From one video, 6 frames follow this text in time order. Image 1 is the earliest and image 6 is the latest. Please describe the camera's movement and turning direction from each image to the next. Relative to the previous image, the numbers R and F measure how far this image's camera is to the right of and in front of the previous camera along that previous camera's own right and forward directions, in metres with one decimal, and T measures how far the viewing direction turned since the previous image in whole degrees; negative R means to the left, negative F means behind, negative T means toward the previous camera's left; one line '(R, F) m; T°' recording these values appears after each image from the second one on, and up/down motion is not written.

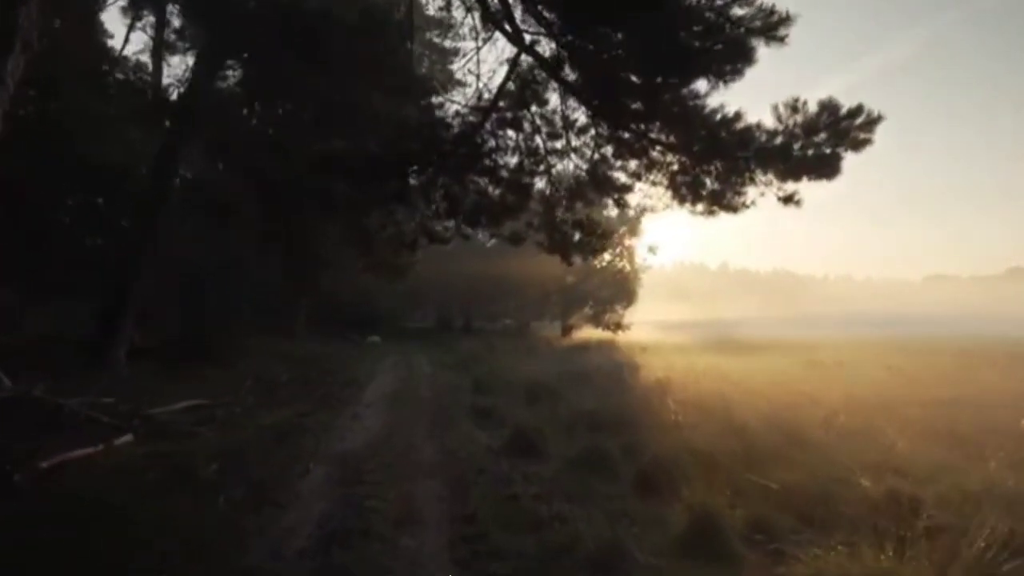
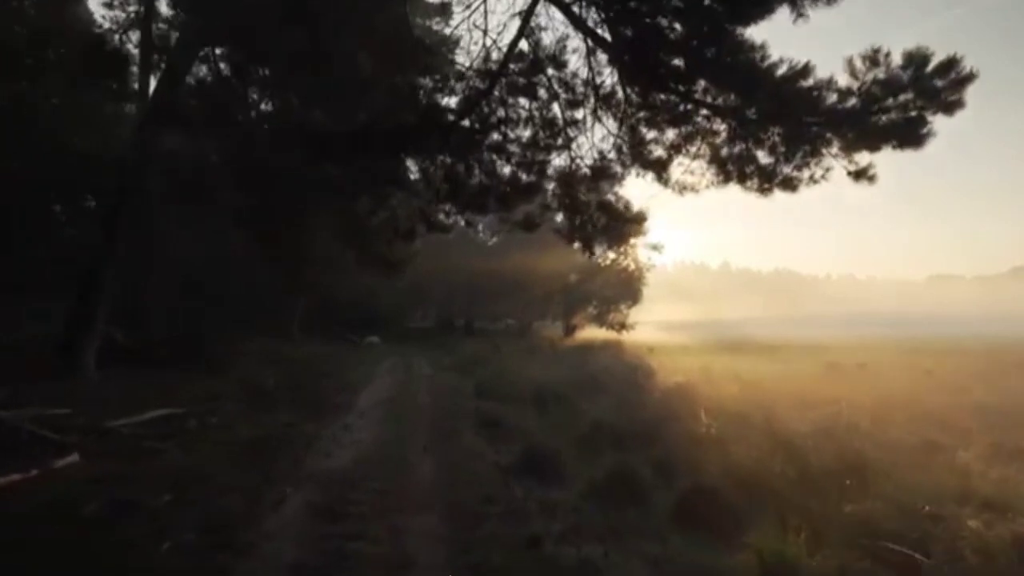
(-0.2, +2.3) m; 0°
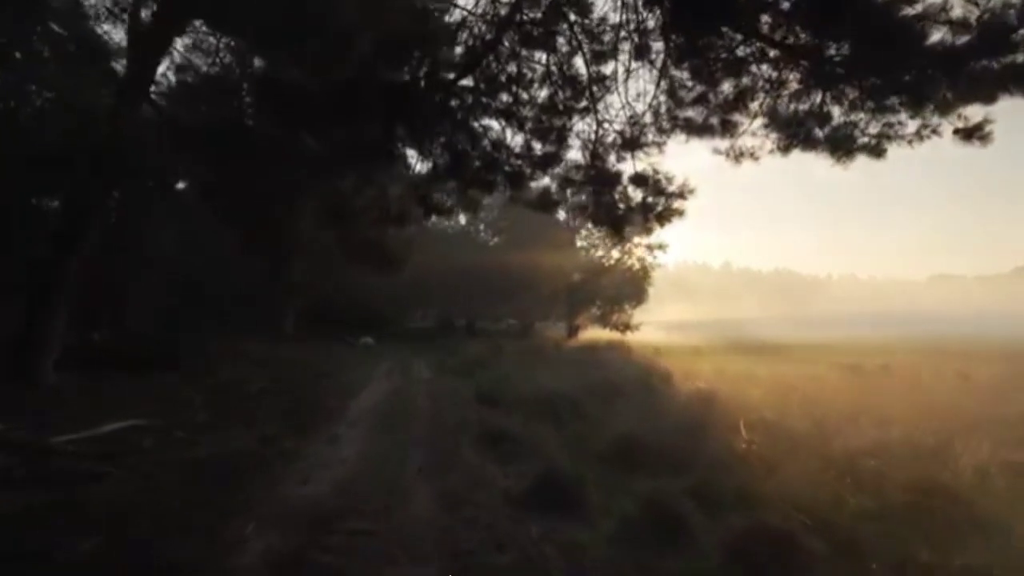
(-0.2, +2.4) m; 0°
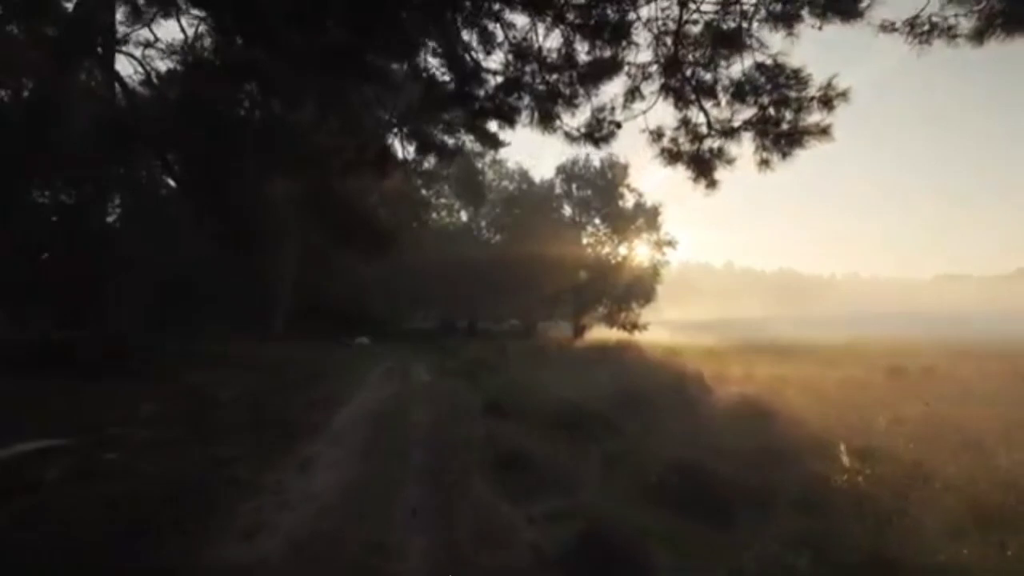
(-0.3, +3.9) m; 0°
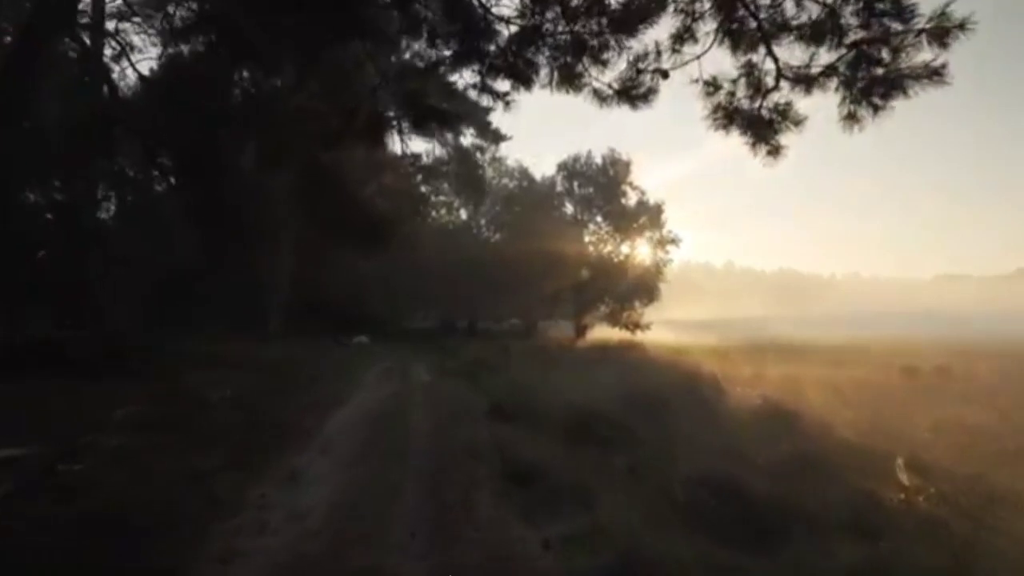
(-0.1, +1.4) m; 0°
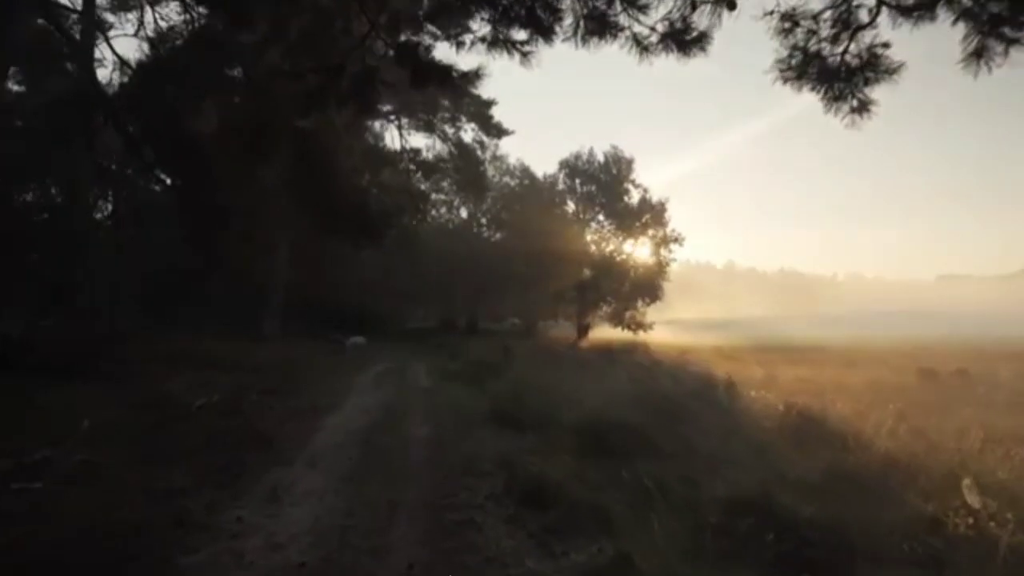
(-0.1, +1.3) m; 0°
